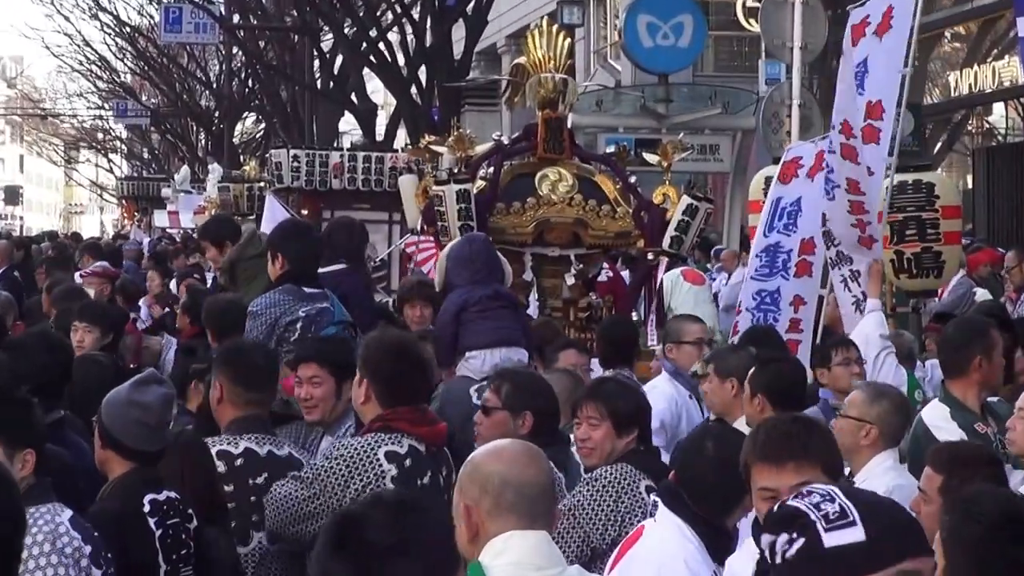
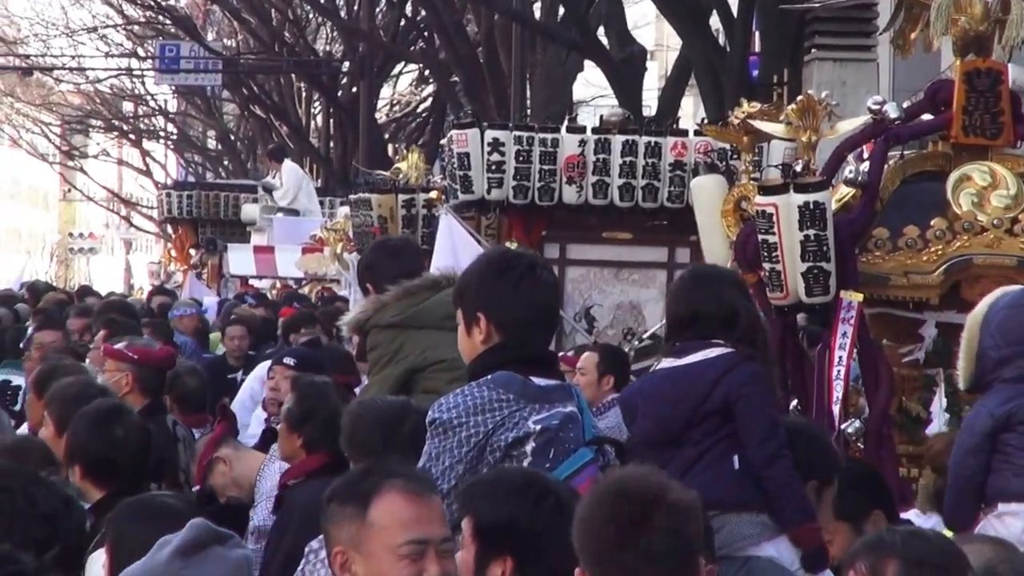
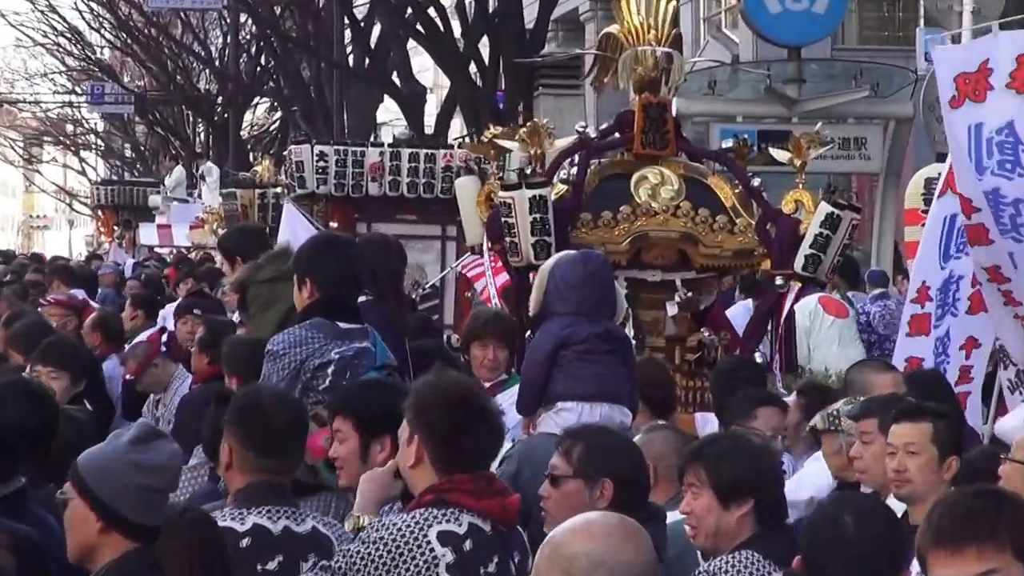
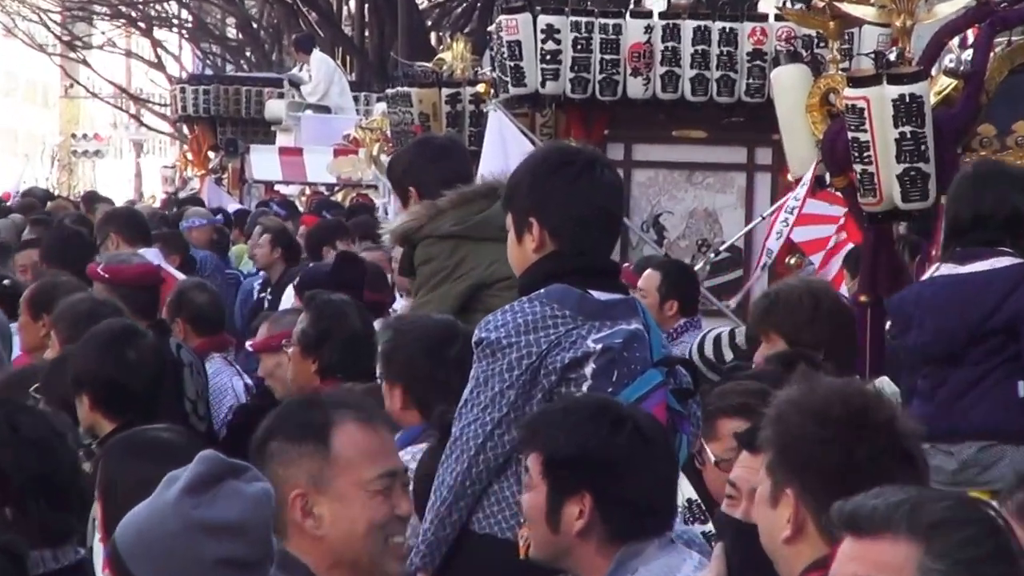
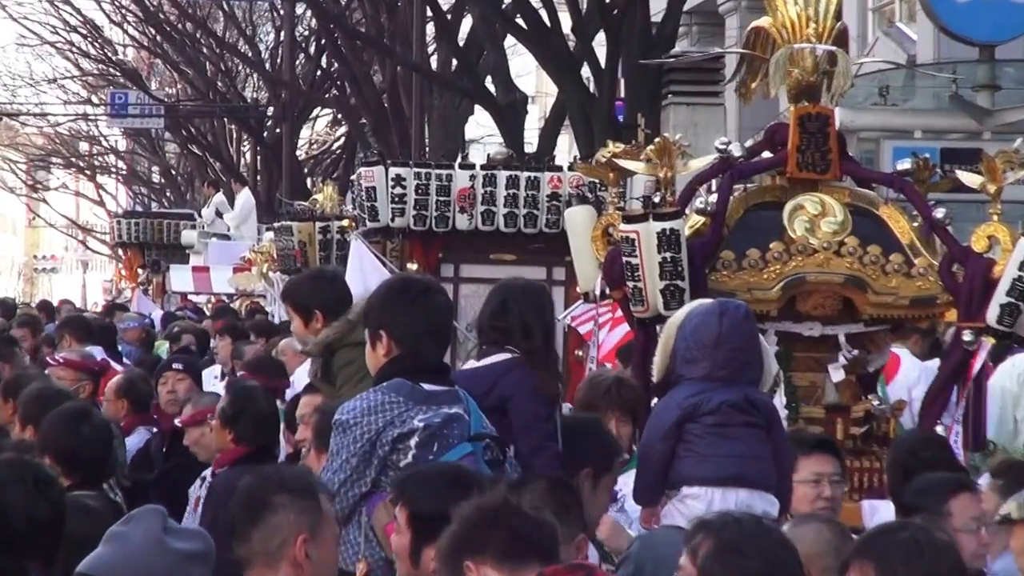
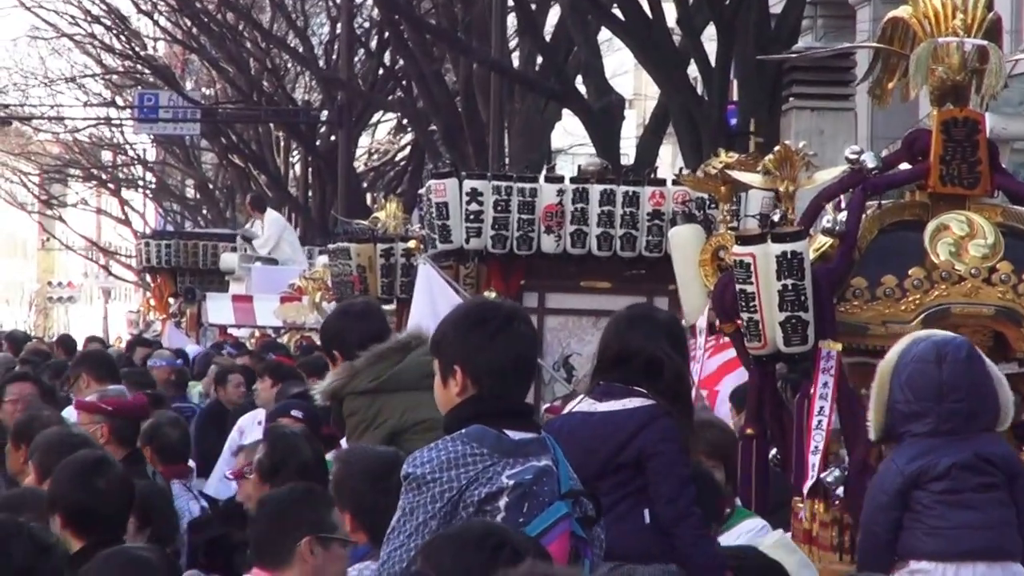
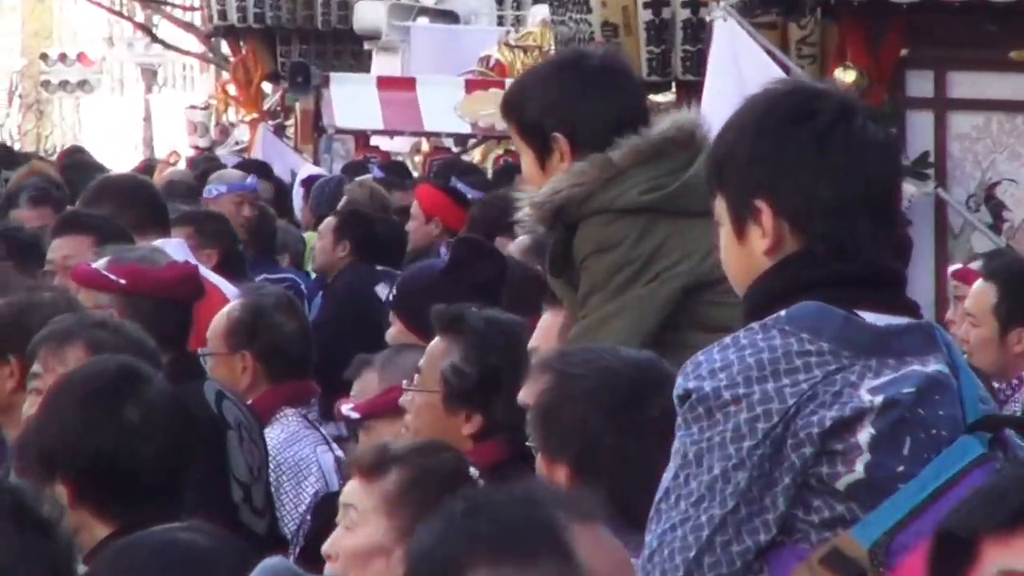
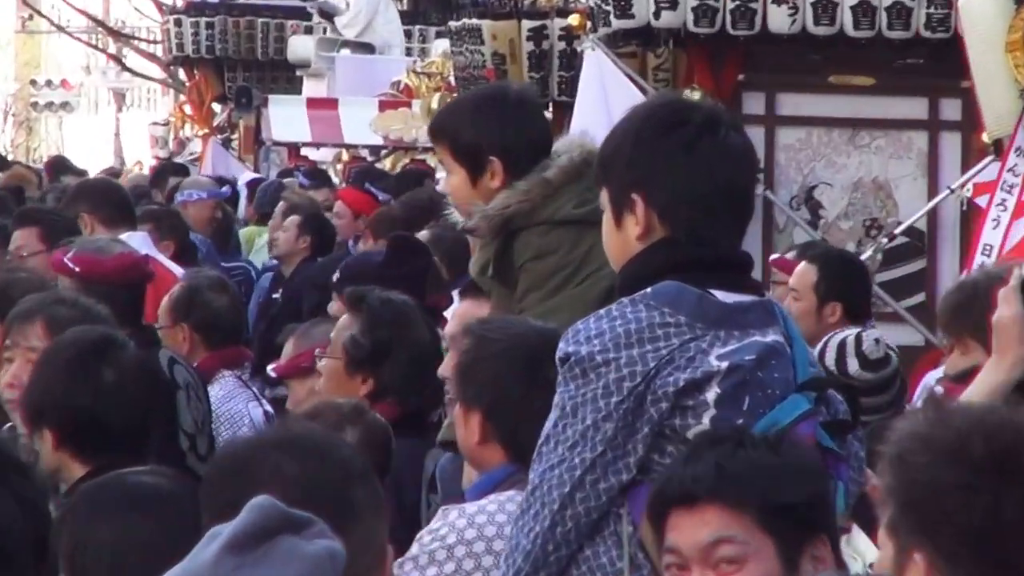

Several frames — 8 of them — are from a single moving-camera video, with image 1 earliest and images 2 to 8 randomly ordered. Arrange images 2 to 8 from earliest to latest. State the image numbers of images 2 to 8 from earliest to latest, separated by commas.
3, 5, 6, 2, 4, 8, 7
